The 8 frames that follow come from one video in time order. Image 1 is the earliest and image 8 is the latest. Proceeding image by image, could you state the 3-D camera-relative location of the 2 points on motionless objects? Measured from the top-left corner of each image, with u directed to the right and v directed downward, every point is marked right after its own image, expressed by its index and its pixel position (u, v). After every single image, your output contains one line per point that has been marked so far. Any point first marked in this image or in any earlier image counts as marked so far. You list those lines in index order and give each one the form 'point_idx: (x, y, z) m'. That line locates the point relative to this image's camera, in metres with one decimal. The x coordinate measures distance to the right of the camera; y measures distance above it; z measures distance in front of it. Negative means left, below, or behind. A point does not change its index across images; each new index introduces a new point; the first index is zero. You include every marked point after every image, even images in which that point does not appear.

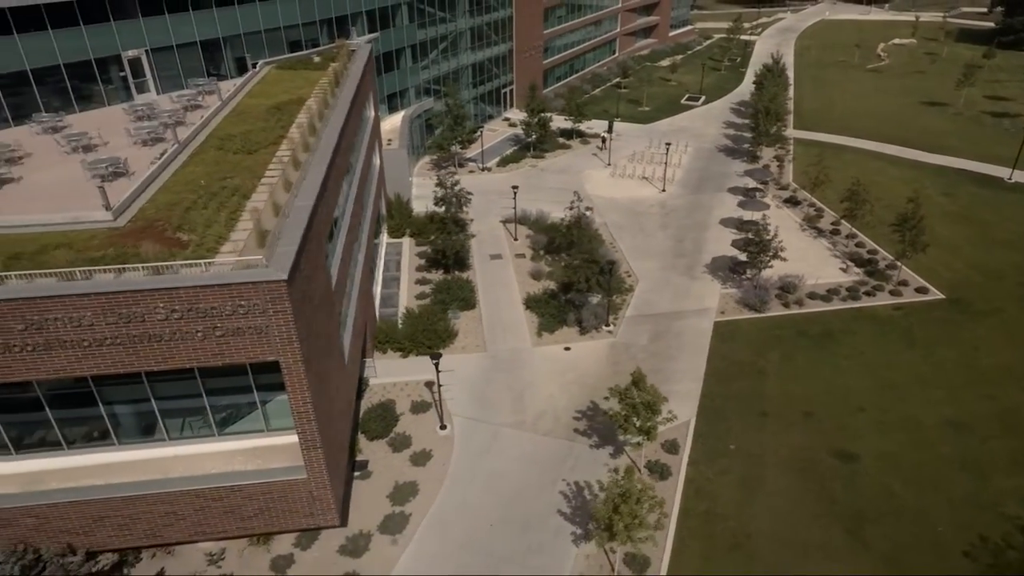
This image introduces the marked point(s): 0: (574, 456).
0: (+1.8, -4.8, +19.0) m
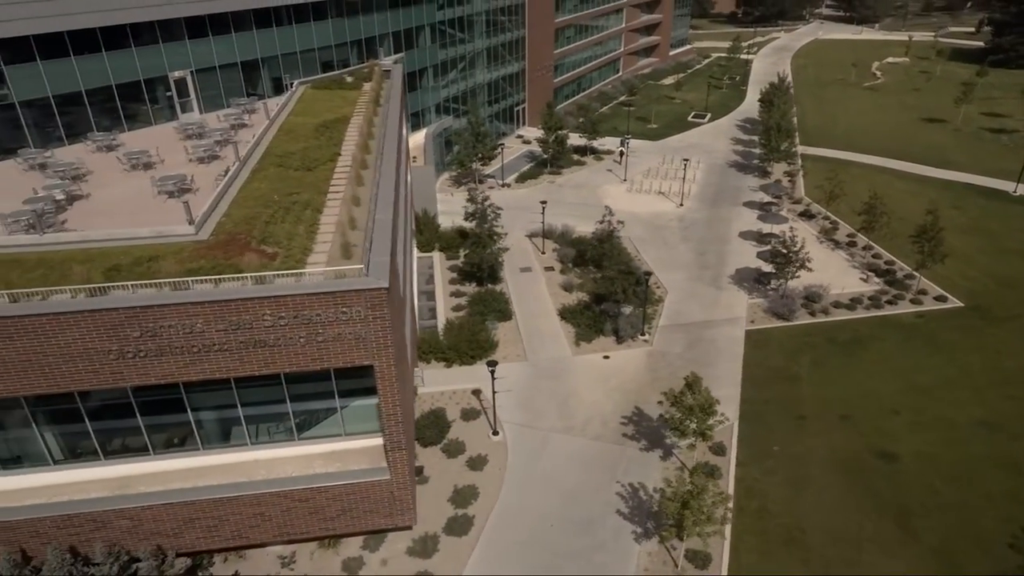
0: (+3.4, -5.1, +19.8) m
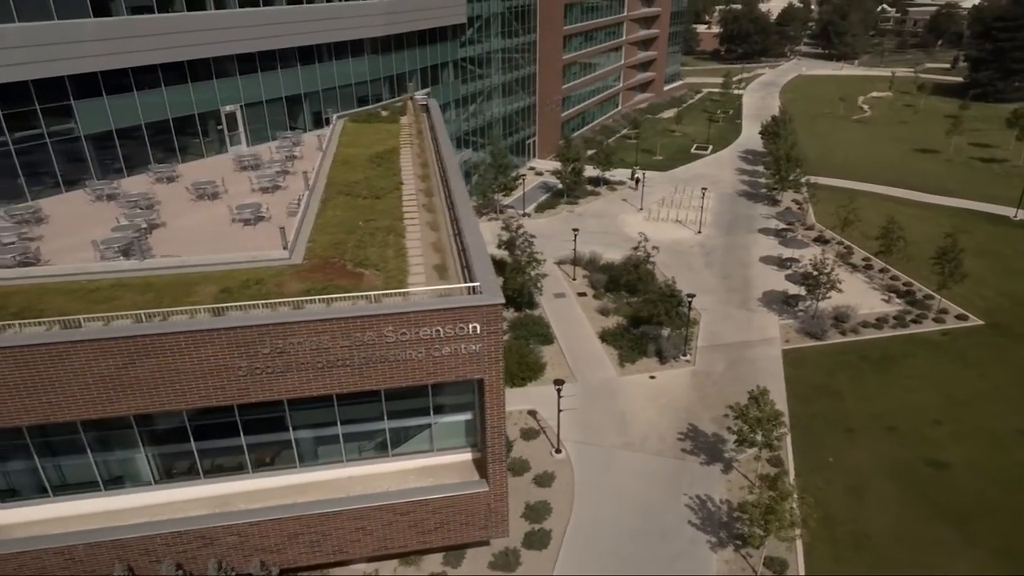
0: (+5.4, -5.7, +20.4) m
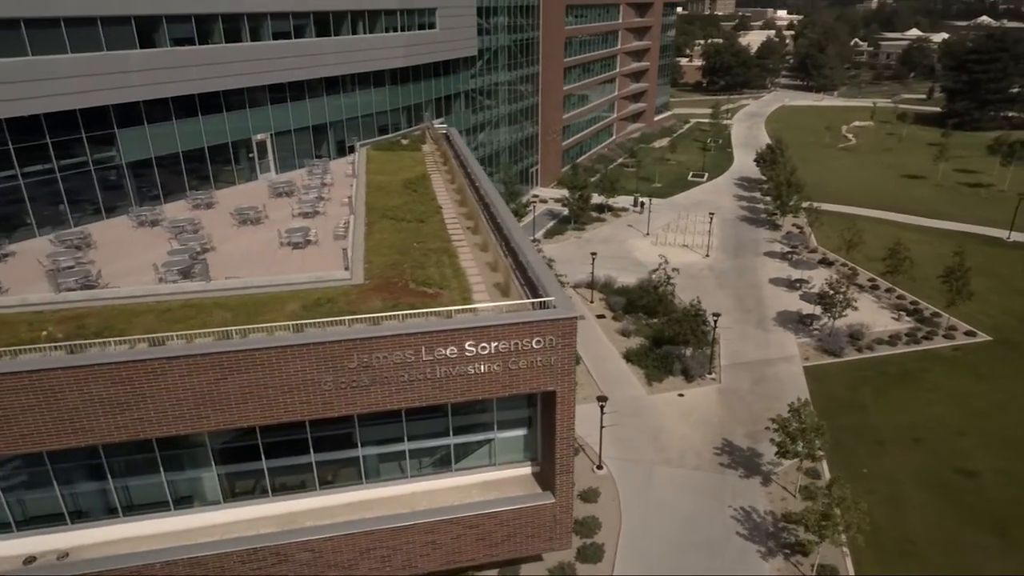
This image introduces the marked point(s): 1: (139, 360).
0: (+6.8, -6.2, +20.9) m
1: (-7.0, -1.3, +12.6) m
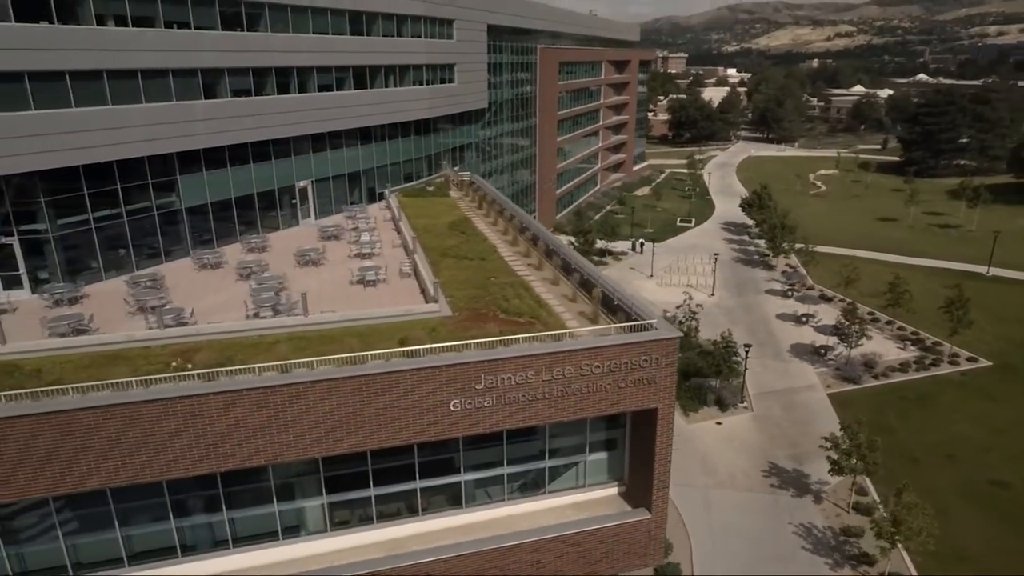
0: (+9.0, -7.1, +21.9) m
1: (-4.4, -1.9, +13.2) m
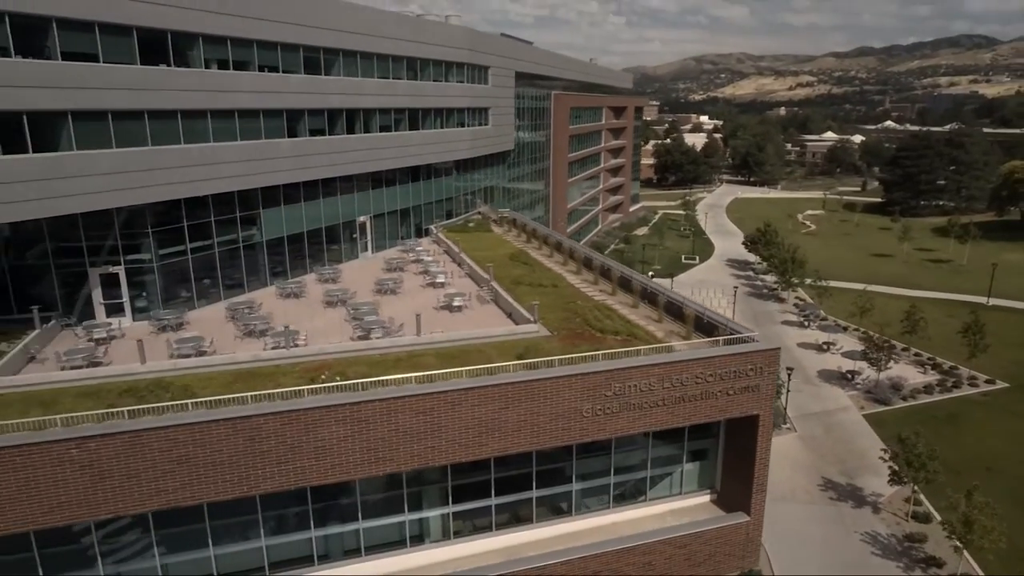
0: (+11.6, -7.9, +23.2) m
1: (-1.5, -2.2, +14.3) m
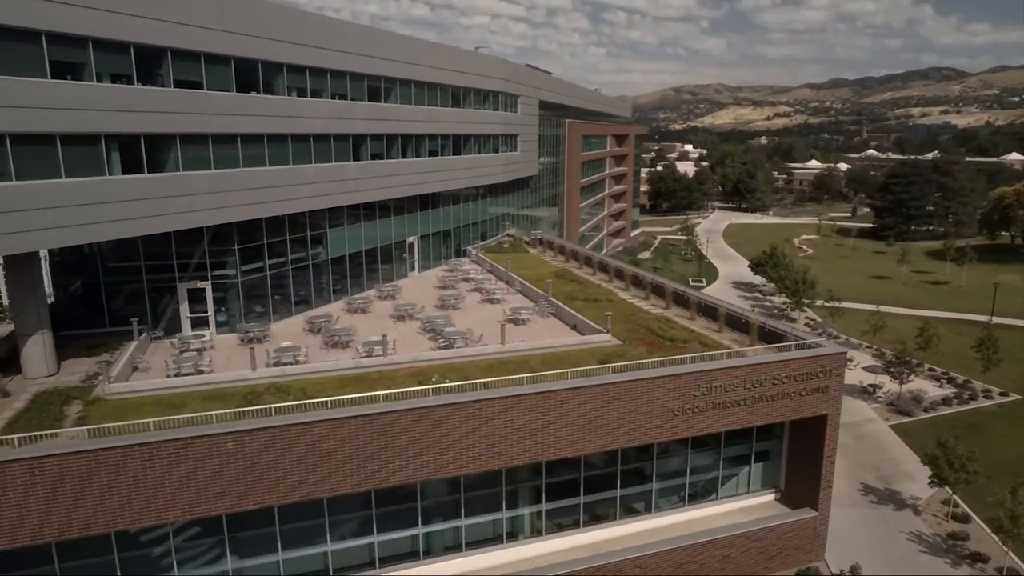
0: (+13.8, -8.4, +24.5) m
1: (+0.9, -2.4, +15.5) m
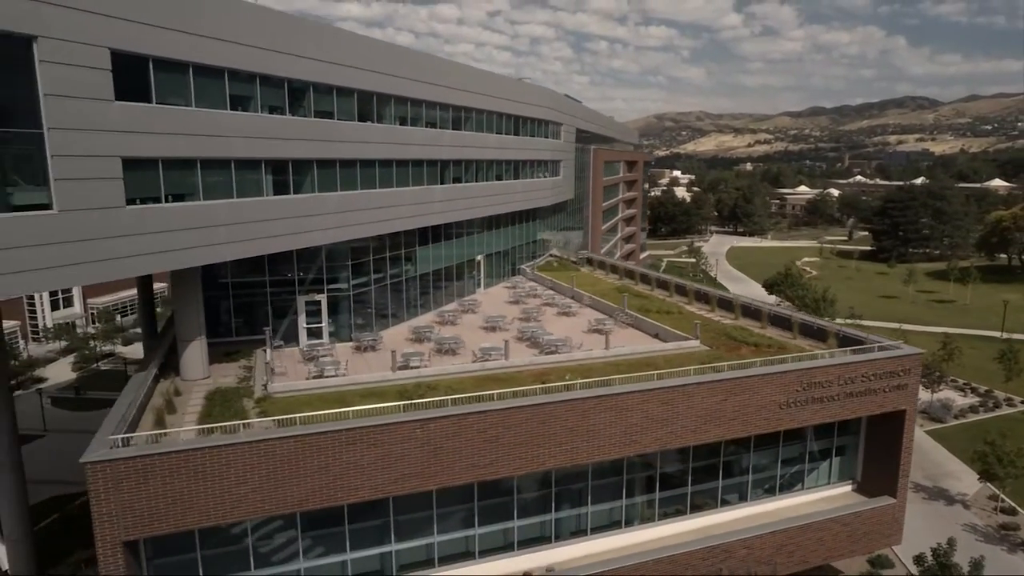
0: (+17.1, -8.8, +26.5) m
1: (+4.4, -2.5, +17.4) m
